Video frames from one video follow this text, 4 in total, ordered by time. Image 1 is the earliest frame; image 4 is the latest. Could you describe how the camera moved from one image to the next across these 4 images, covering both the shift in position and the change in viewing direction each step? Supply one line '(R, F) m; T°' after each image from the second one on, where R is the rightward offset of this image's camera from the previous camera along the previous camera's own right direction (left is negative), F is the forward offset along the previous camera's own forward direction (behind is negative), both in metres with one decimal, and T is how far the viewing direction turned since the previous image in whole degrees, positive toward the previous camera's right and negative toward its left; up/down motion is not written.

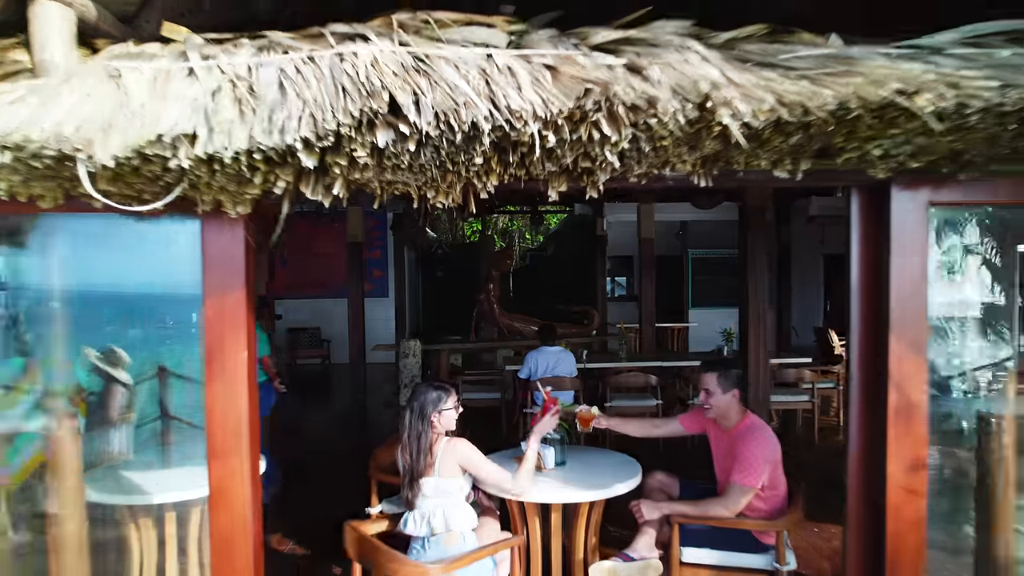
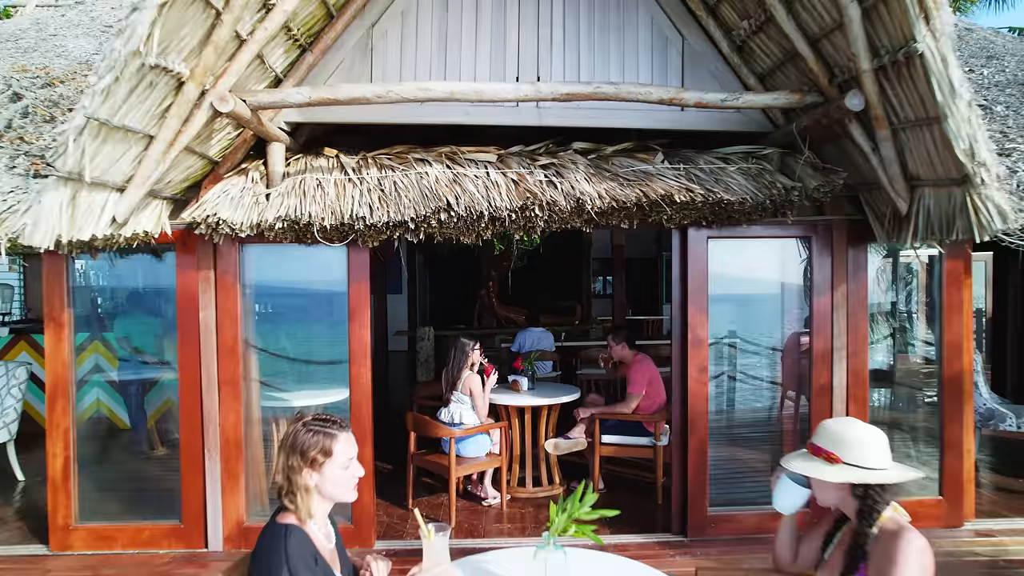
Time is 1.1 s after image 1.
(+0.3, -1.6) m; 0°
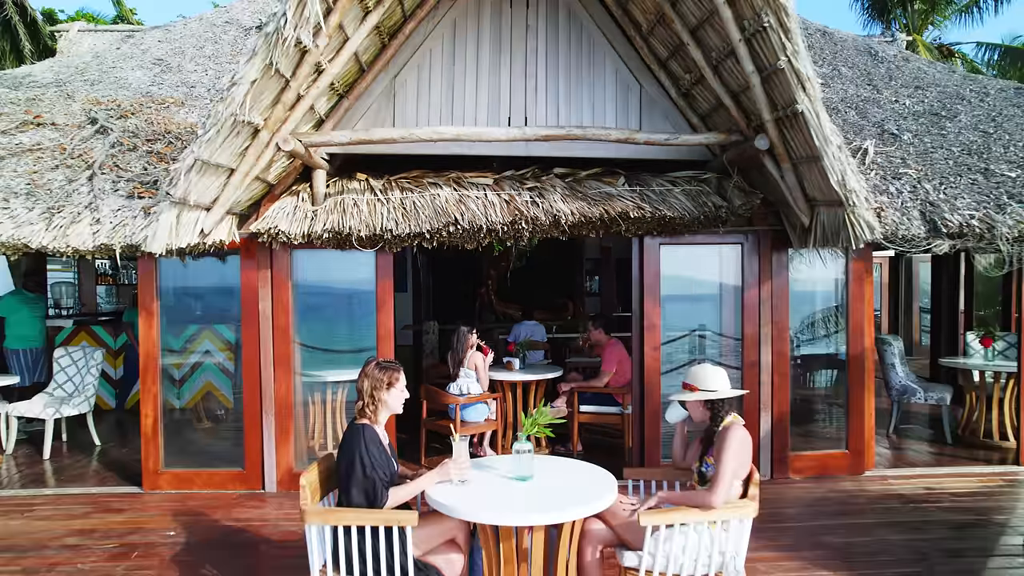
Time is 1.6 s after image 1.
(+0.2, -0.8) m; 0°
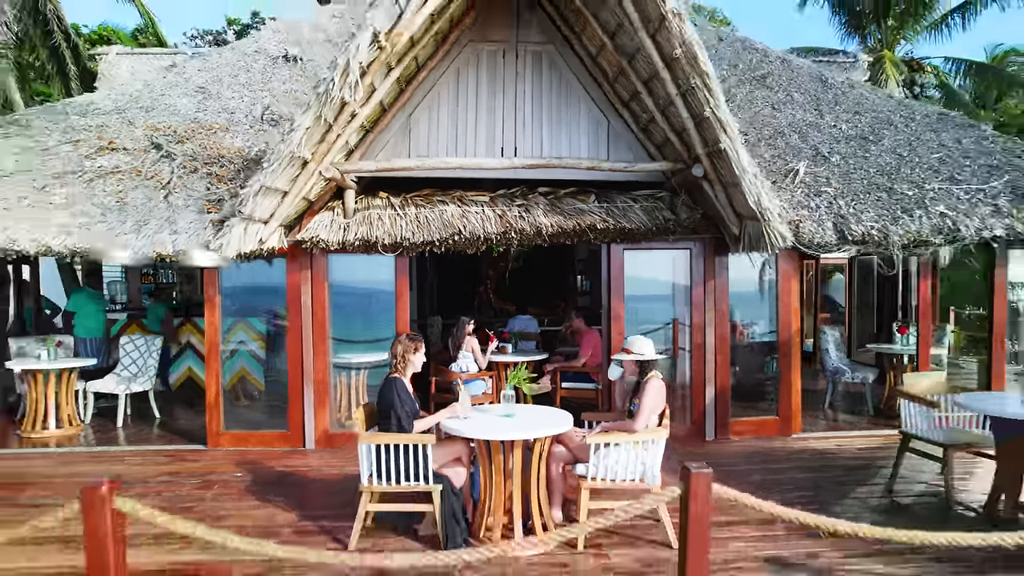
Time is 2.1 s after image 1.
(+0.3, -0.9) m; 0°
